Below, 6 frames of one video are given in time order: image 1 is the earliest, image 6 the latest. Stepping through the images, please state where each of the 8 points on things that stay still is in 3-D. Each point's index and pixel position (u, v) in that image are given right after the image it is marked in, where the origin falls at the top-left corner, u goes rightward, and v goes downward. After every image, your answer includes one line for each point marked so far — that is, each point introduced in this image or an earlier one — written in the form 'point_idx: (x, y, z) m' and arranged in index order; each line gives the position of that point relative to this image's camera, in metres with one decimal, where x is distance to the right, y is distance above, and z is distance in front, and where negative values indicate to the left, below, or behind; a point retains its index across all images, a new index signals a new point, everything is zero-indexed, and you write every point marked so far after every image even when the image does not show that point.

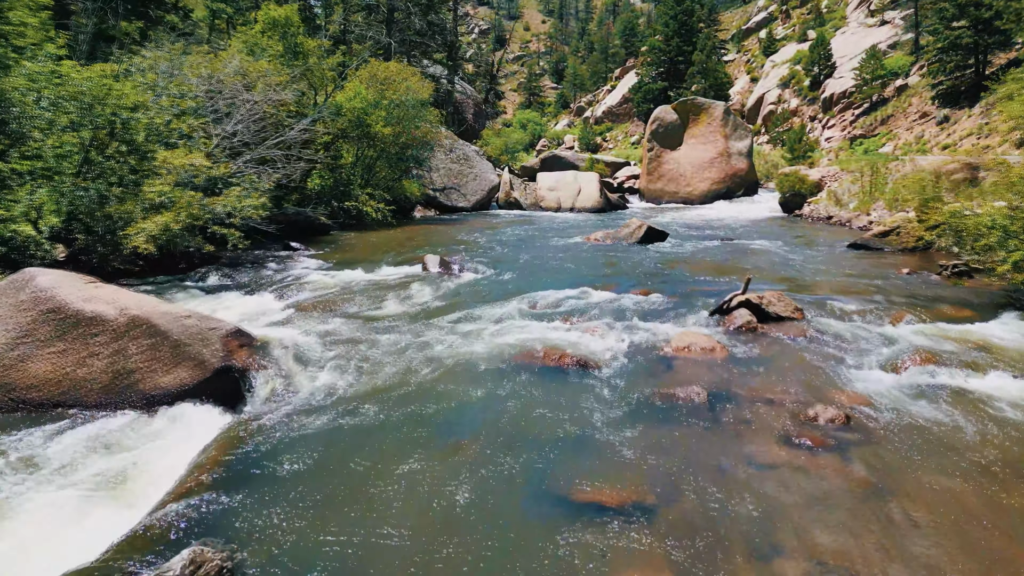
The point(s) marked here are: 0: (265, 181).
0: (-4.9, +2.2, +14.3) m
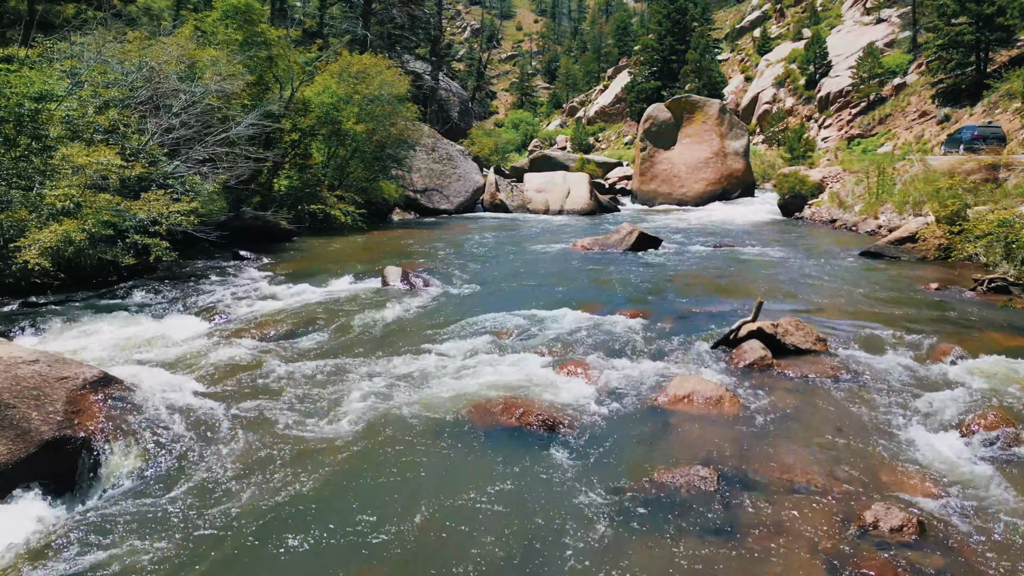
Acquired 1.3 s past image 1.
0: (-5.4, +1.9, +12.6) m
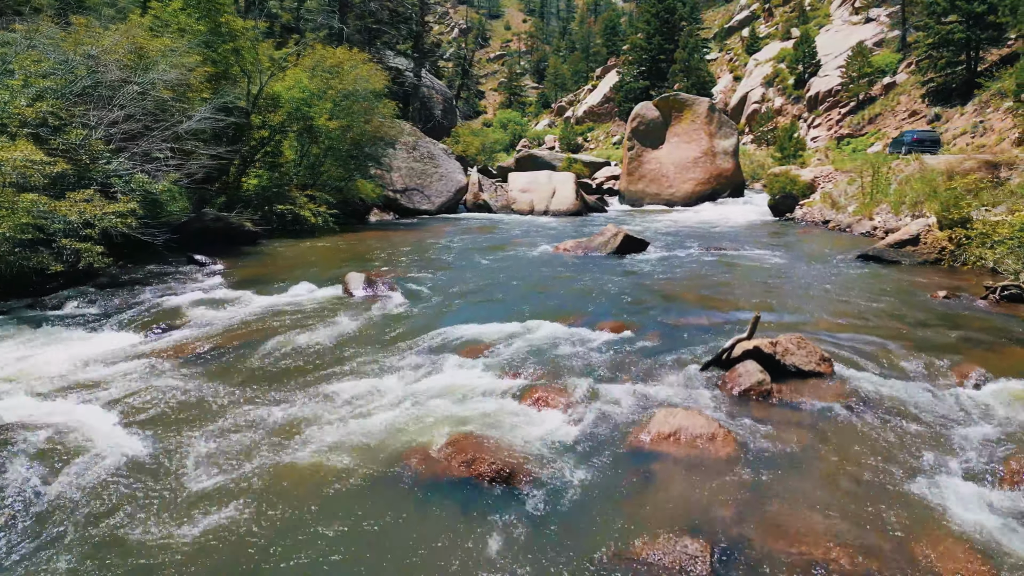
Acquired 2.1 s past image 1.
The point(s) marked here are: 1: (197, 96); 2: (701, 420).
0: (-5.8, +1.8, +11.6) m
1: (-6.2, +3.8, +14.0) m
2: (+1.3, -0.9, +4.7) m
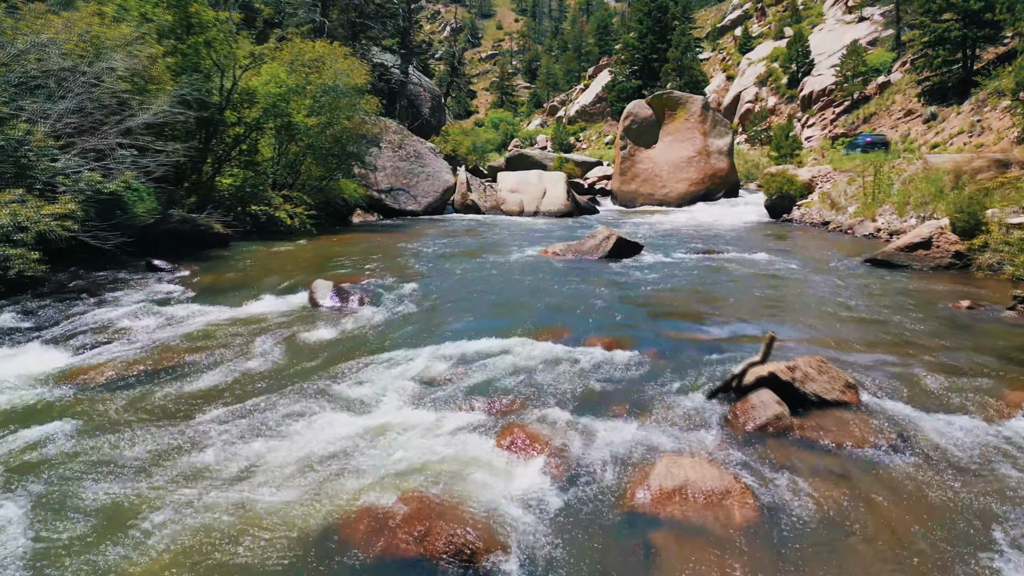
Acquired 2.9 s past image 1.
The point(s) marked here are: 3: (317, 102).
0: (-6.1, +1.6, +10.7) m
1: (-6.5, +3.7, +13.1) m
2: (+1.1, -1.0, +3.8) m
3: (-5.4, +5.2, +19.7) m
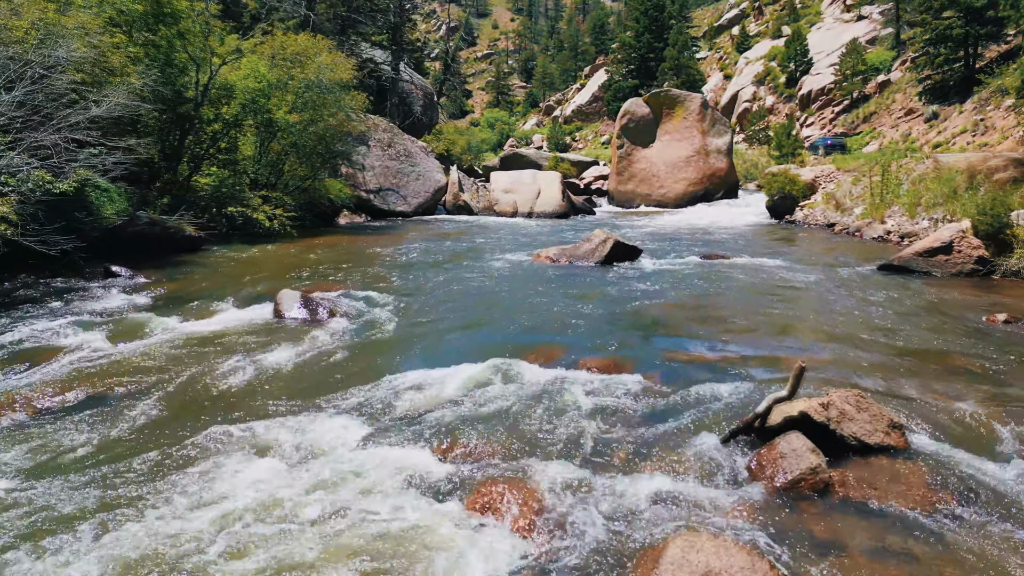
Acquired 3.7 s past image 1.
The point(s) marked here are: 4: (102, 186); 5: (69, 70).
0: (-6.2, +1.5, +9.8) m
1: (-6.7, +3.5, +12.2) m
2: (+1.0, -1.1, +2.9) m
3: (-5.6, +5.0, +18.8) m
4: (-6.5, +1.6, +11.2) m
5: (-6.6, +3.3, +10.7) m
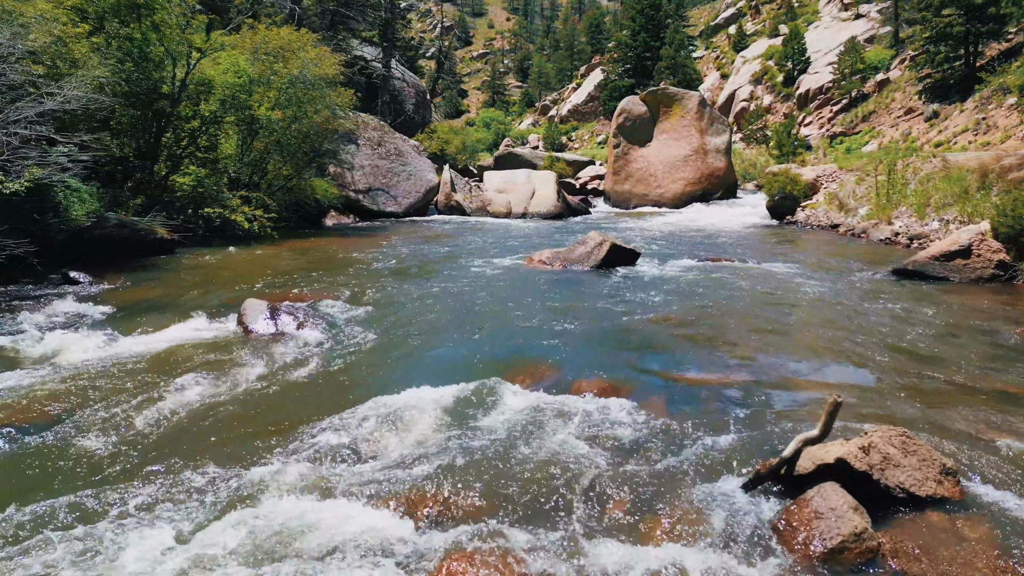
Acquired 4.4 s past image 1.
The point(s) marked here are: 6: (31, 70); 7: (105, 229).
0: (-6.4, +1.4, +9.0) m
1: (-6.8, +3.4, +11.4) m
2: (+0.8, -1.2, +2.2) m
3: (-5.8, +4.9, +18.0) m
4: (-6.6, +1.5, +10.5) m
5: (-6.7, +3.2, +9.9) m
6: (-6.7, +3.1, +10.1) m
7: (-6.7, +0.9, +11.6) m
